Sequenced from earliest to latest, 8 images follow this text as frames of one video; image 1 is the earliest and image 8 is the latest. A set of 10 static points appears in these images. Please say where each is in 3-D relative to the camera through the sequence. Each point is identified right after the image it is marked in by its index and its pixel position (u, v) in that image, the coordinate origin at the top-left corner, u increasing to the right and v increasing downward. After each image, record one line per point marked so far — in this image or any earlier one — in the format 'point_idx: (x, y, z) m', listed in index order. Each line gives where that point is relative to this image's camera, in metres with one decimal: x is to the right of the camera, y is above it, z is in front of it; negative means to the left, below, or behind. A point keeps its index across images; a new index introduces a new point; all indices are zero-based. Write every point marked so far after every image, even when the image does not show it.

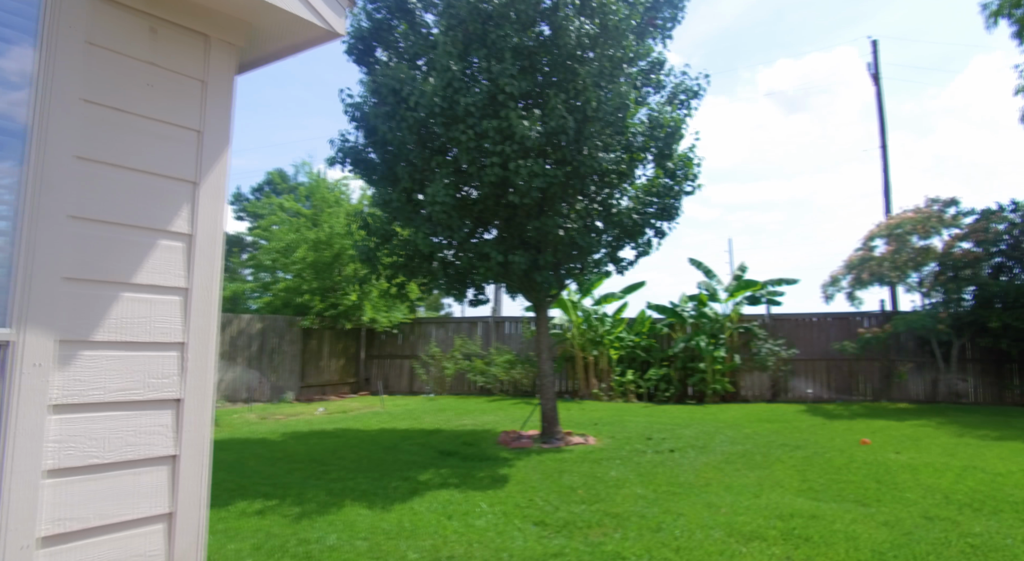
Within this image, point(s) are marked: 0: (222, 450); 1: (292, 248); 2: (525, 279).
0: (-3.6, -2.0, +7.6) m
1: (-5.3, +0.8, +14.9) m
2: (+0.1, 0.0, +8.5) m
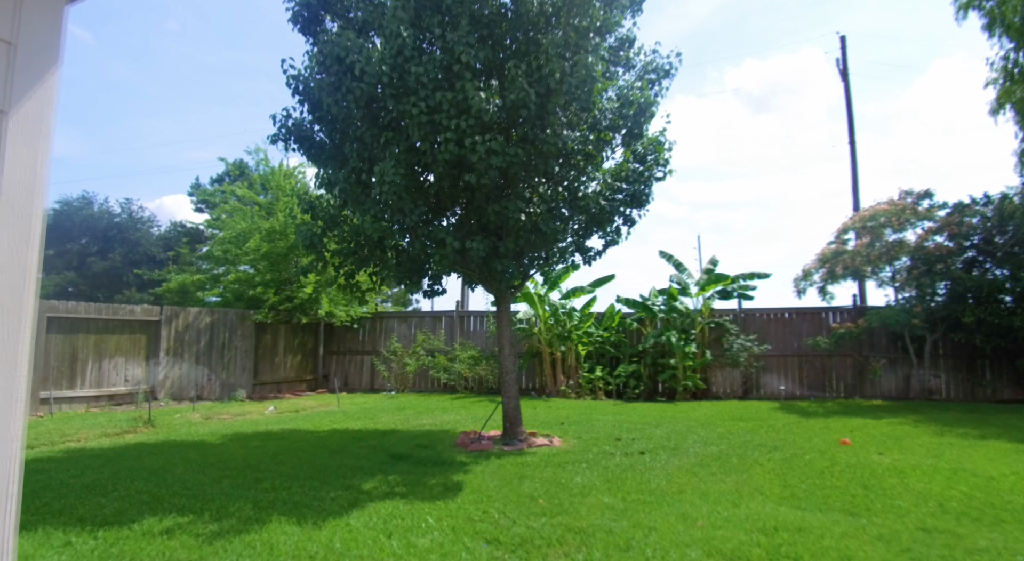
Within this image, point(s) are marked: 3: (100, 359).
0: (-4.1, -1.8, +6.8) m
1: (-6.1, +1.0, +14.1) m
2: (-0.4, +0.2, +7.9) m
3: (-6.4, -1.2, +9.8) m
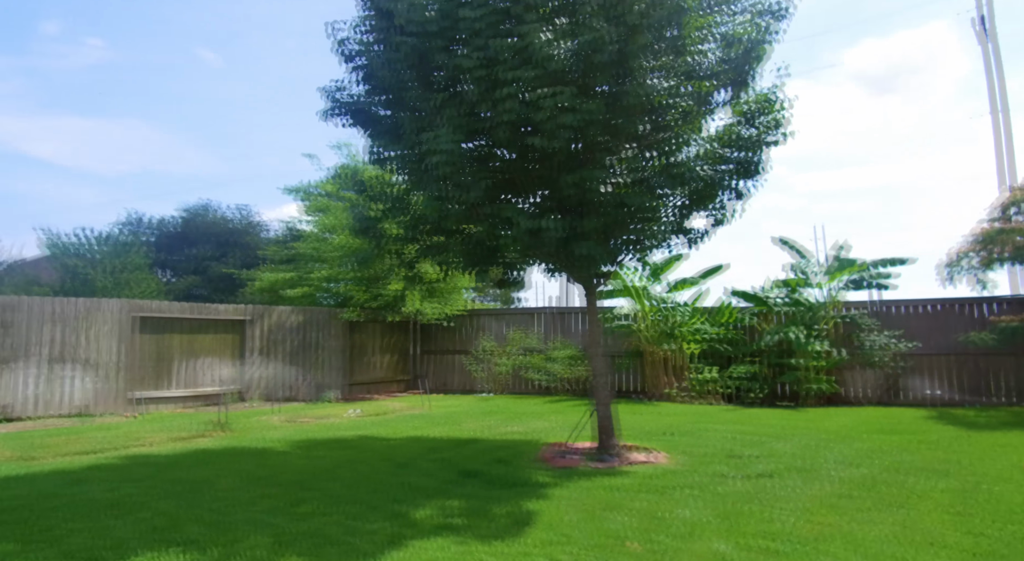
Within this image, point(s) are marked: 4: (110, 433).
0: (-3.2, -1.8, +6.3) m
1: (-4.0, +1.1, +13.8) m
2: (+0.5, +0.3, +6.7) m
3: (-5.0, -1.2, +9.6) m
4: (-4.4, -1.7, +6.7) m
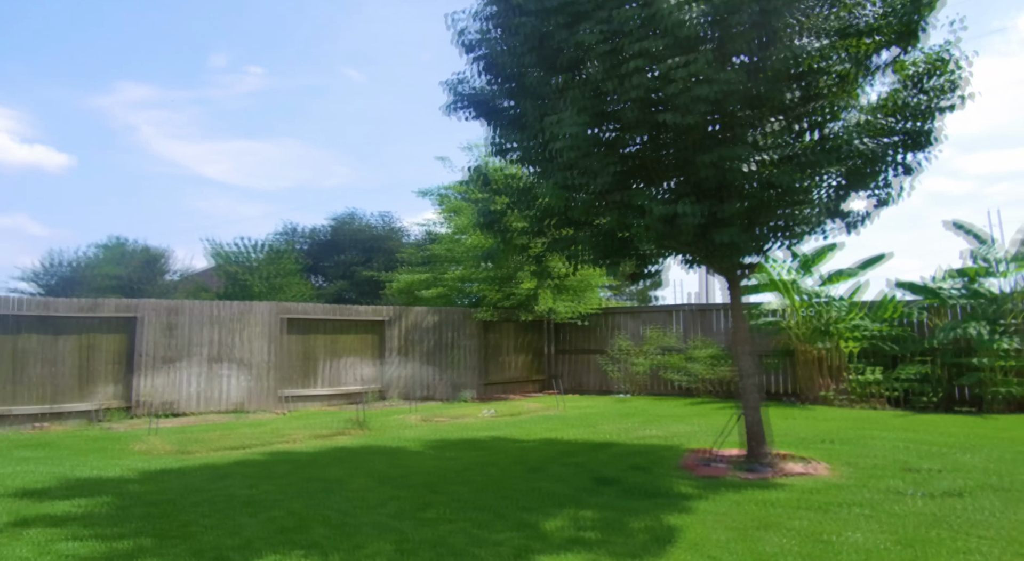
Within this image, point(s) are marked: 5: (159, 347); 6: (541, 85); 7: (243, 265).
0: (-1.8, -1.8, +6.4) m
1: (-1.1, +1.0, +13.9) m
2: (+1.9, +0.4, +6.0) m
3: (-2.9, -1.3, +10.1) m
4: (-2.9, -1.7, +7.1) m
5: (-4.7, -0.9, +8.2) m
6: (+0.3, +1.9, +5.9) m
7: (-8.4, +0.5, +19.3) m
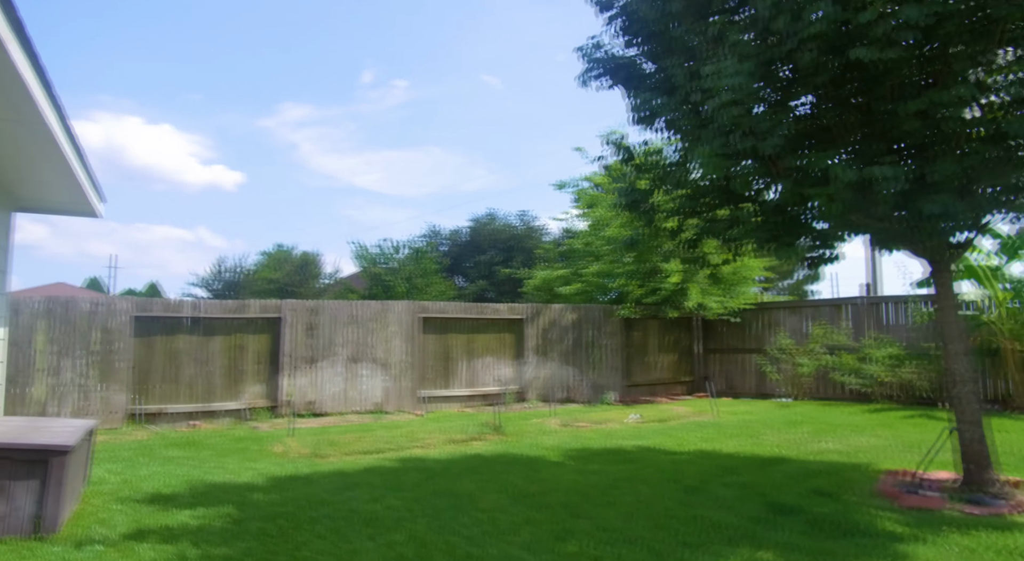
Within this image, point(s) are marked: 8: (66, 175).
0: (-0.4, -1.7, +5.9) m
1: (+1.9, +1.2, +13.1) m
2: (+3.0, +0.5, +4.7) m
3: (-0.6, -1.2, +9.7) m
4: (-1.3, -1.7, +6.9) m
5: (-2.9, -0.9, +8.3) m
6: (+1.4, +2.0, +4.9) m
7: (-4.0, +0.5, +19.9) m
8: (-3.6, +0.8, +4.9) m
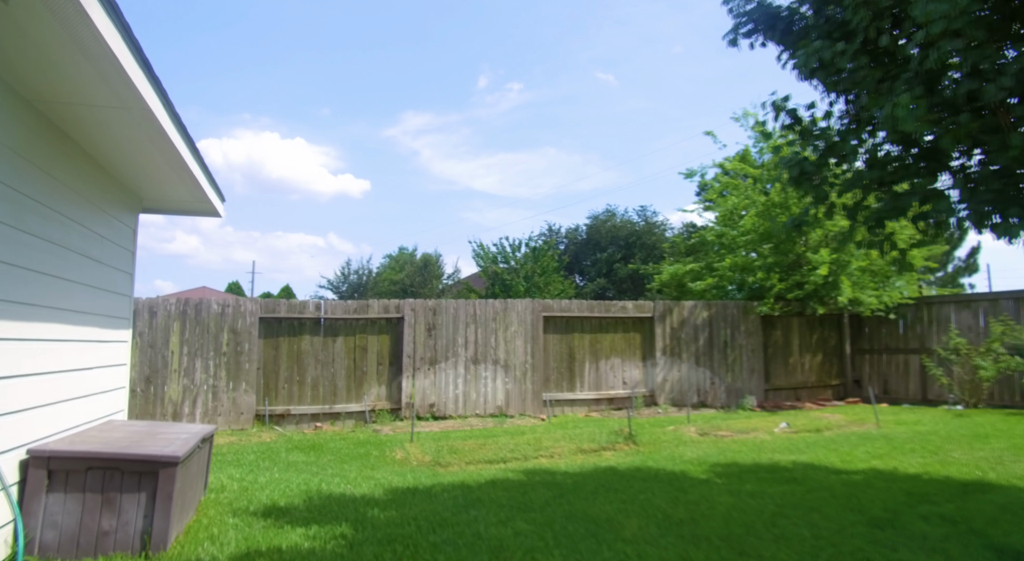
0: (+0.8, -1.7, +5.3) m
1: (+4.3, +1.3, +11.9) m
2: (+3.9, +0.7, +3.5) m
3: (+1.2, -1.2, +9.1) m
4: (0.0, -1.7, +6.4) m
5: (-1.2, -0.9, +8.1) m
6: (+2.3, +2.1, +4.0) m
7: (-0.2, +0.5, +19.7) m
8: (-2.6, +0.8, +4.8) m
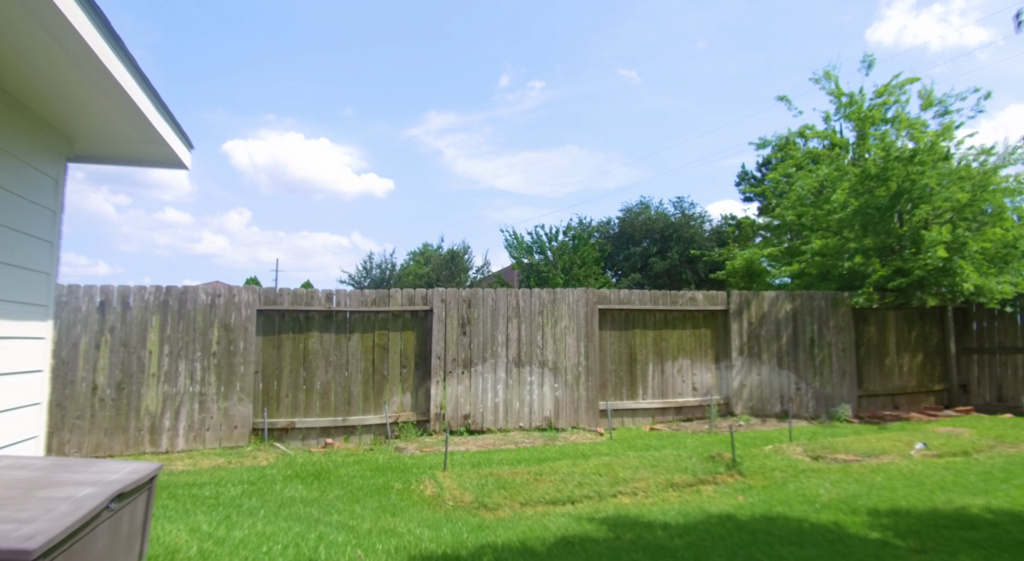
0: (+1.3, -1.5, +3.8) m
1: (+5.0, +1.5, +10.3) m
2: (+4.3, +0.9, +1.9) m
3: (+1.8, -1.0, +7.6) m
4: (+0.5, -1.5, +4.9) m
5: (-0.6, -0.7, +6.7) m
6: (+2.7, +2.3, +2.4) m
7: (+0.8, +0.7, +18.3) m
8: (-2.2, +1.0, +3.5) m
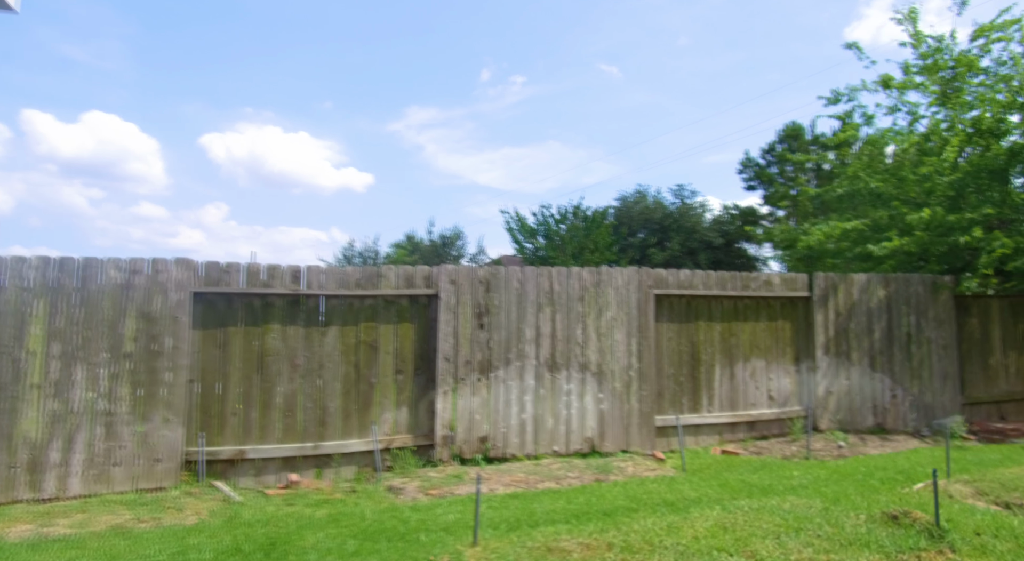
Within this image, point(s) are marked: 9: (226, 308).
0: (+1.6, -1.3, +2.1) m
1: (+5.2, +1.7, +8.7) m
2: (+4.7, +1.0, +0.2) m
3: (+2.1, -0.8, +5.9) m
4: (+0.9, -1.3, +3.2) m
5: (-0.4, -0.5, +4.9) m
6: (+3.1, +2.4, +0.7) m
7: (+0.7, +1.0, +16.5) m
8: (-1.8, +1.2, +1.7) m
9: (-2.1, -0.2, +4.5) m
